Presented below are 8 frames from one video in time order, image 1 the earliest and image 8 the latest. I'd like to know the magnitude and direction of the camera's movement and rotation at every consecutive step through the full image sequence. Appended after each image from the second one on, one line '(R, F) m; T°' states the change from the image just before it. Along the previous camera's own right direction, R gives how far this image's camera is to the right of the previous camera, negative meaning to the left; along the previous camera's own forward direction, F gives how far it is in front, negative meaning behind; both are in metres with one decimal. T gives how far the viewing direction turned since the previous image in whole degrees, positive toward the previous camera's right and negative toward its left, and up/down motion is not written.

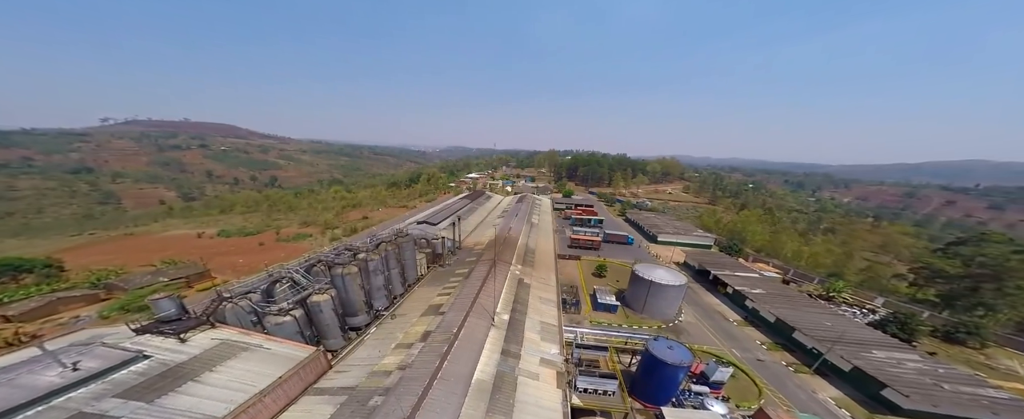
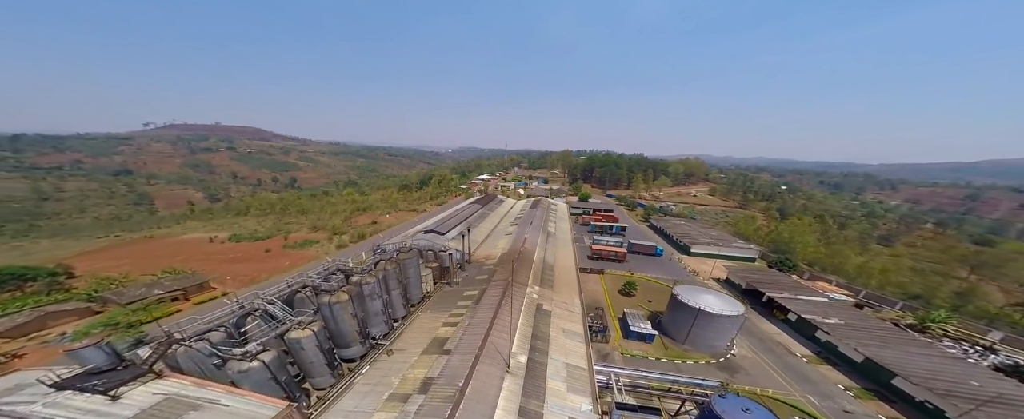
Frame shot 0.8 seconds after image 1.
(-0.3, +3.8) m; -3°
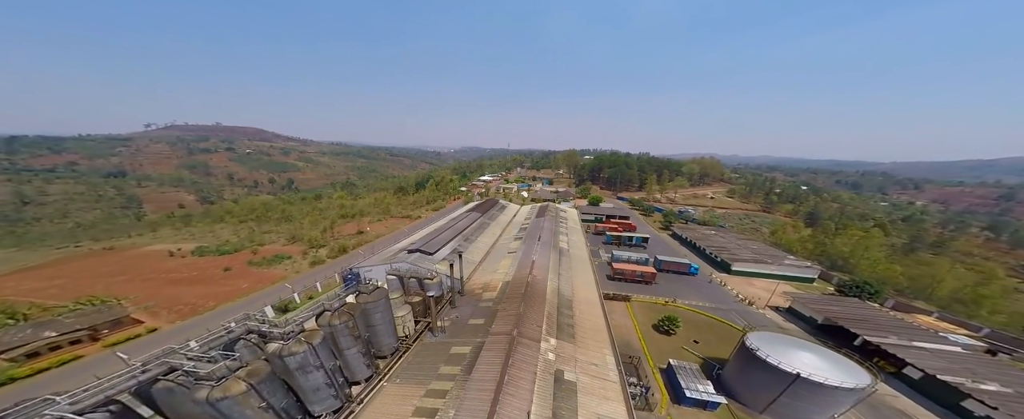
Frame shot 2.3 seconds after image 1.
(-0.2, +7.1) m; -1°
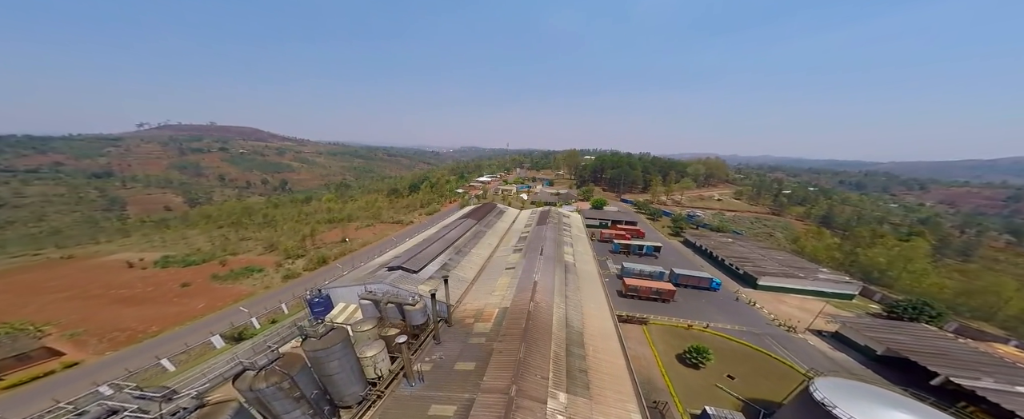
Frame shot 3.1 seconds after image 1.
(0.0, +4.3) m; 0°
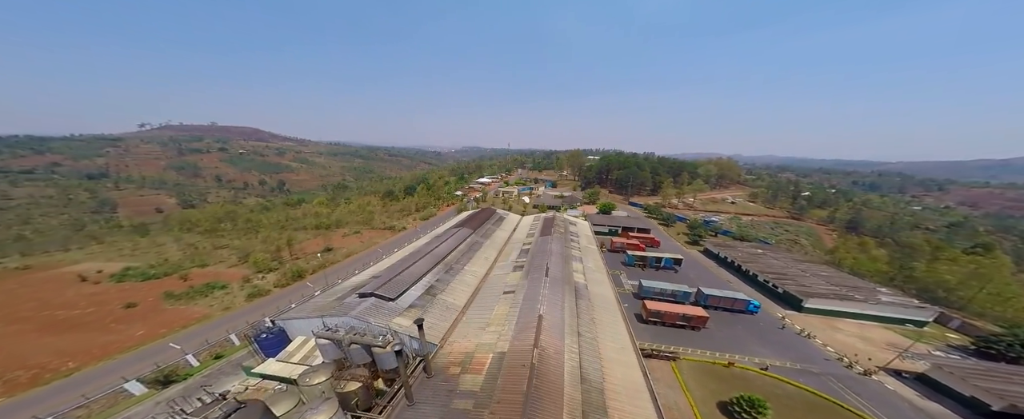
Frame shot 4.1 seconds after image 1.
(+0.2, +4.9) m; 0°
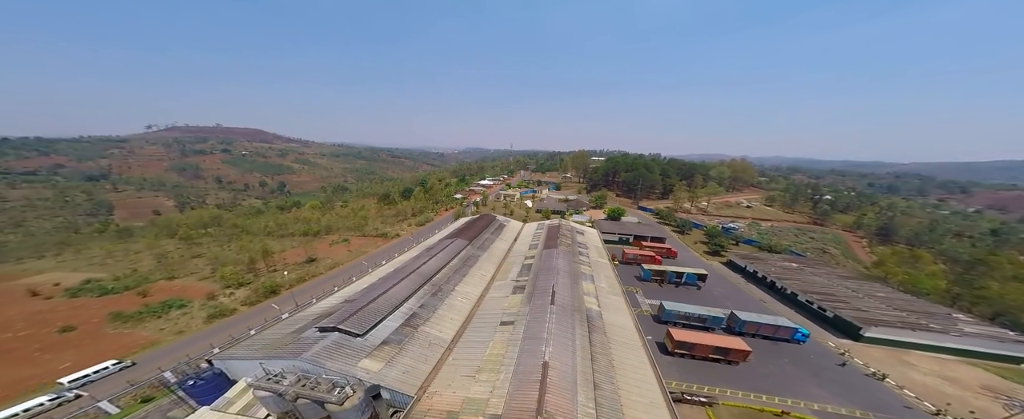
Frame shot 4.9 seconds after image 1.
(+0.4, +4.3) m; -1°
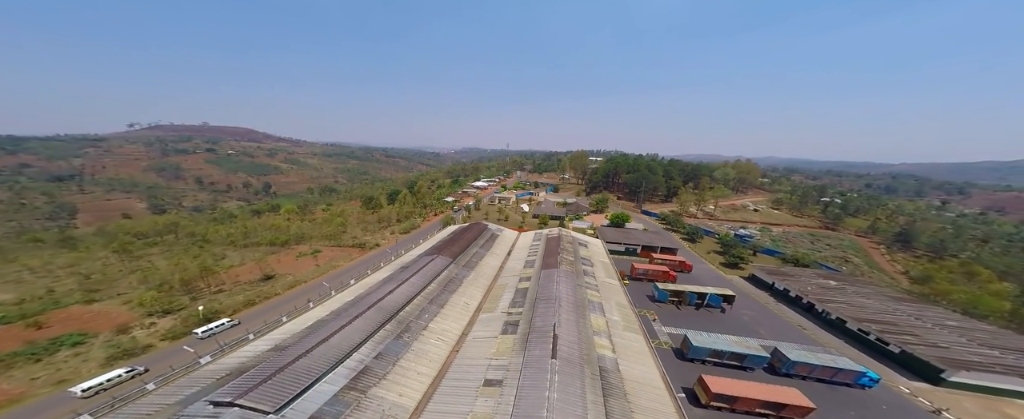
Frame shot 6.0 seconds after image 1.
(+0.3, +5.5) m; +1°
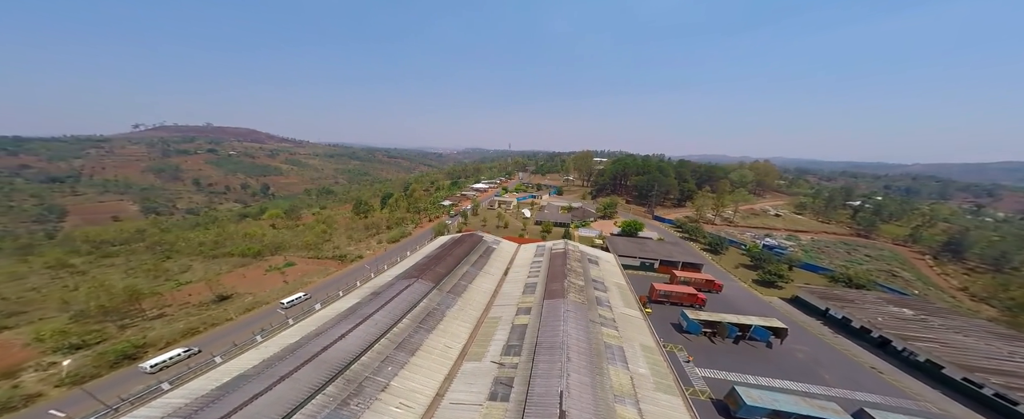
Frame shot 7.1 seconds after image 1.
(+0.6, +5.4) m; -1°
